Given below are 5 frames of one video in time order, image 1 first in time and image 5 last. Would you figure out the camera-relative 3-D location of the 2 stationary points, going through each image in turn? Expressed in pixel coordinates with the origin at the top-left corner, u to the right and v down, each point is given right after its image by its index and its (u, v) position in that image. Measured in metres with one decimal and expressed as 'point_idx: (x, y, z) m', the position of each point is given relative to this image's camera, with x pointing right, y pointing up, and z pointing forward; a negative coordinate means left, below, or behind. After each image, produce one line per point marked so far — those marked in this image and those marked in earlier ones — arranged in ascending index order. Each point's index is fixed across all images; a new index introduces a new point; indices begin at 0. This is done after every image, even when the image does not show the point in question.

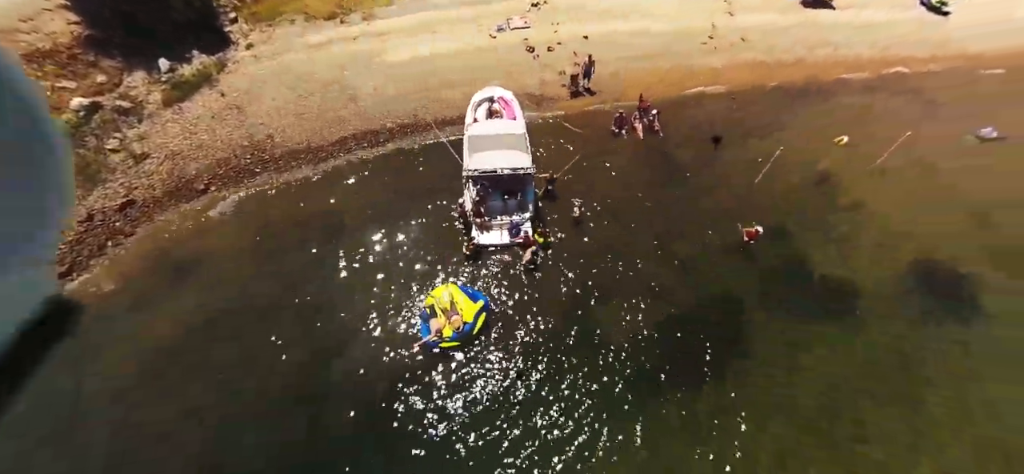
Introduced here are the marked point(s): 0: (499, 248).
0: (-0.5, -0.7, +17.1) m
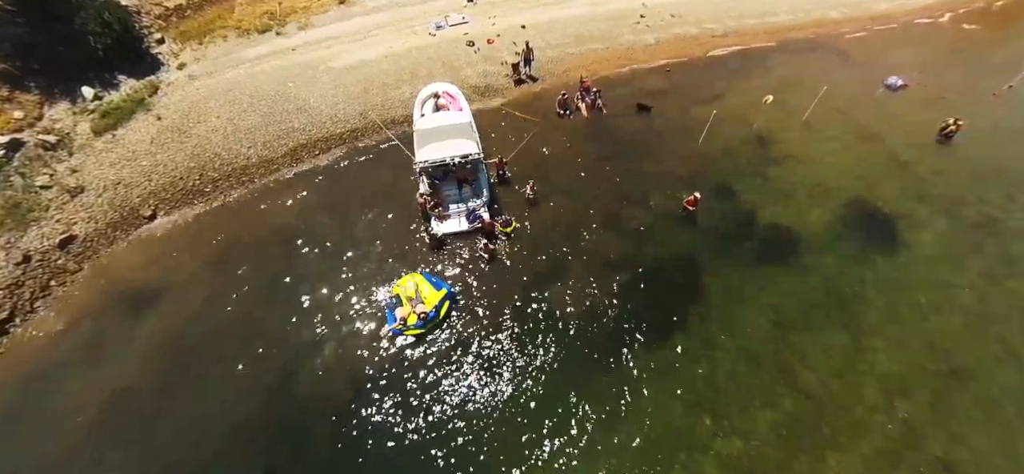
0: (-2.1, -0.3, +17.4) m
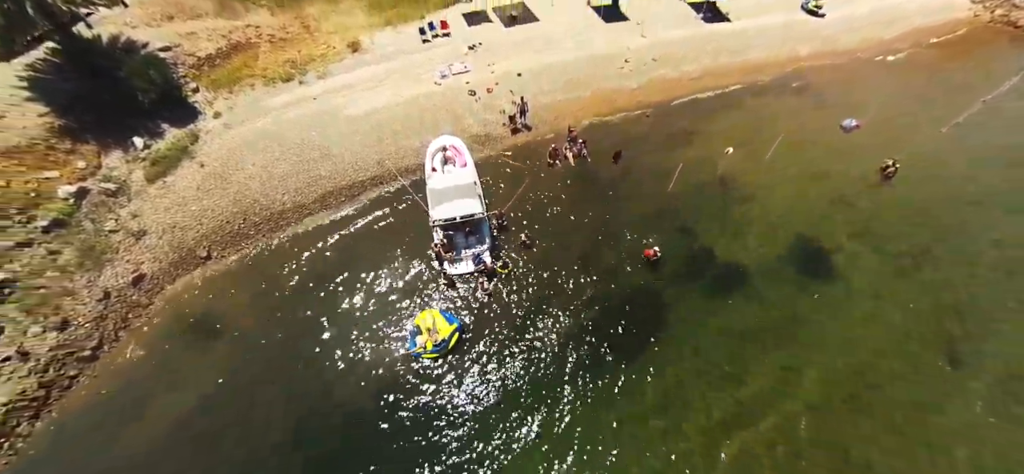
0: (-2.2, -1.9, +20.4) m
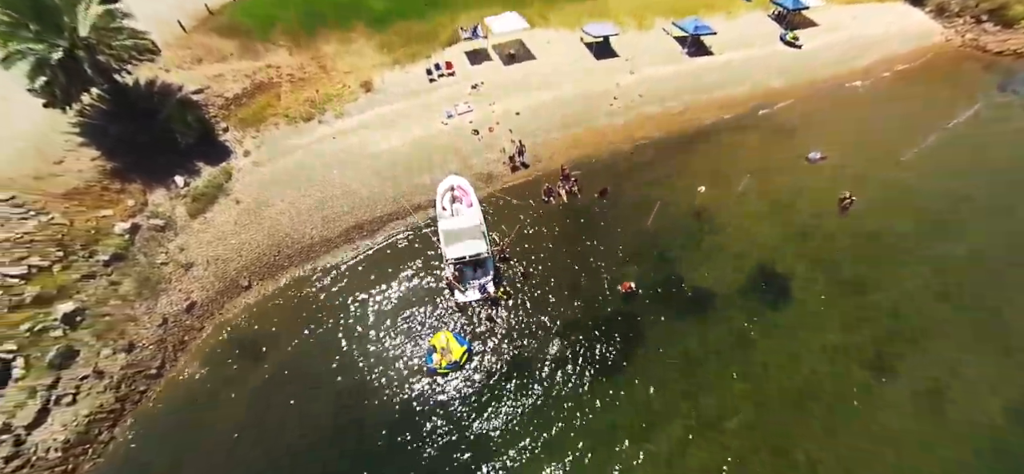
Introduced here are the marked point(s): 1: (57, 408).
0: (-2.1, -3.5, +23.3) m
1: (-20.3, -7.7, +18.4) m
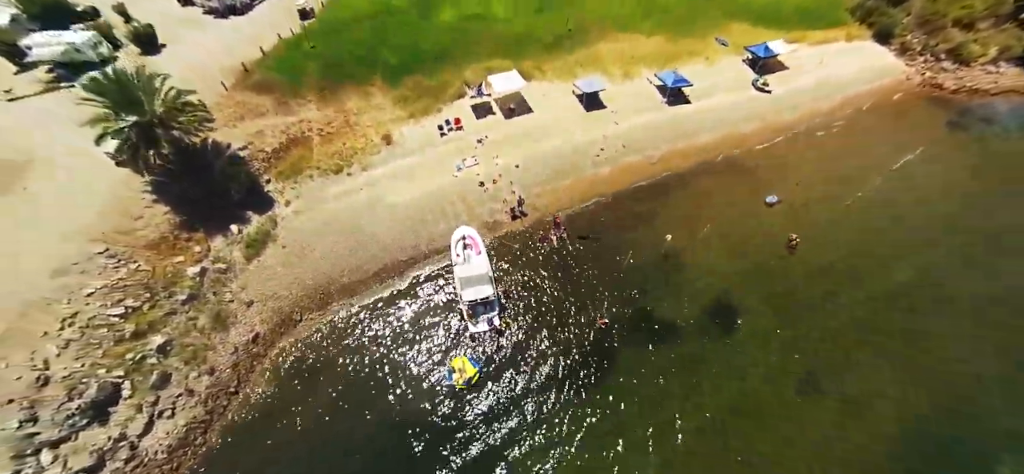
0: (-2.1, -6.3, +28.4) m
1: (-20.2, -10.5, +23.5) m
